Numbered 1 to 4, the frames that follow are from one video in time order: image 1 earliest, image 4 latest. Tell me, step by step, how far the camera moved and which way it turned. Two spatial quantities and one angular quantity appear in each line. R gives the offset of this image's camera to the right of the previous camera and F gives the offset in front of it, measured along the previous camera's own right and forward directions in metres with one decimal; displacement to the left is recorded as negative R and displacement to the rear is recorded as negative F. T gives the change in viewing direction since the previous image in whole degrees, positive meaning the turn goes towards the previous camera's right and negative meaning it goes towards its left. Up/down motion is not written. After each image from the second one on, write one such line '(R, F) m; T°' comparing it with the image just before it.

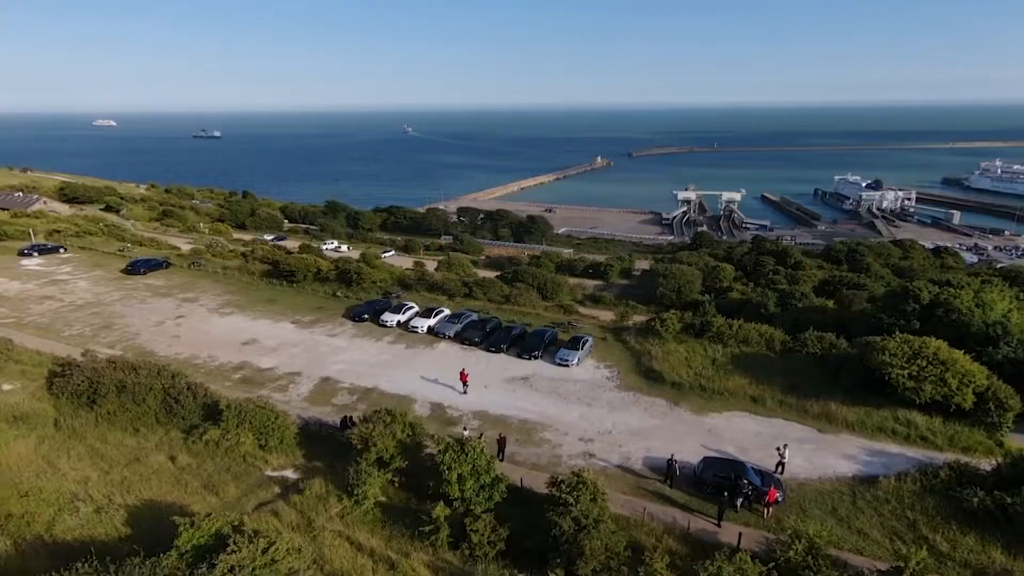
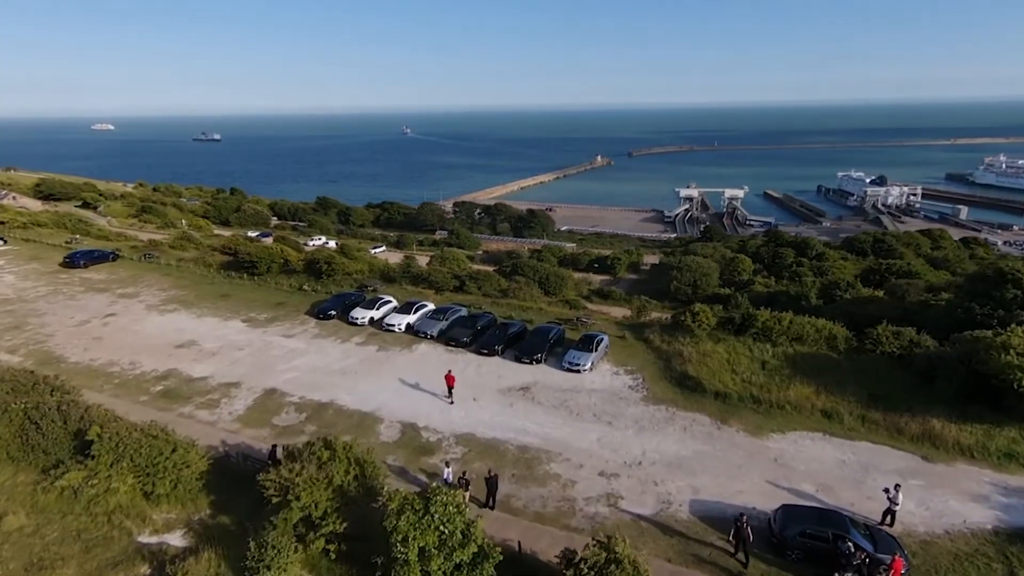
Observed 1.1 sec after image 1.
(+0.1, +4.6) m; 0°
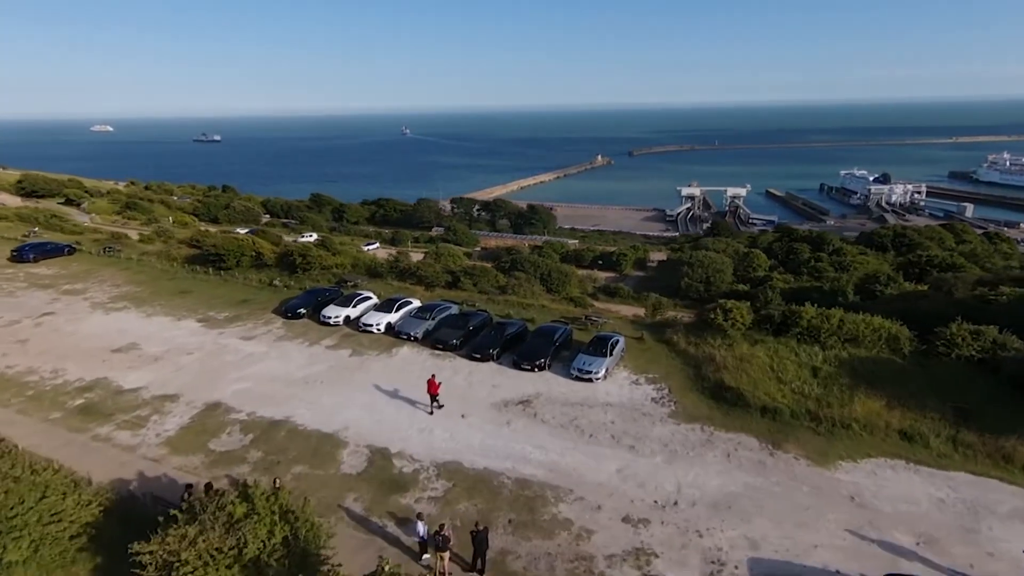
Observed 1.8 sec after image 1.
(+0.1, +3.1) m; 0°
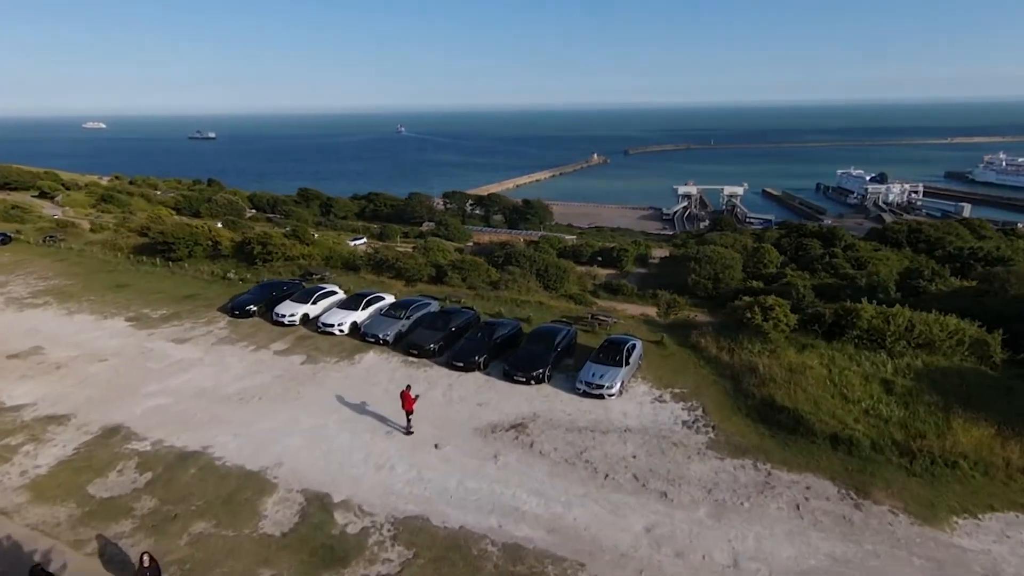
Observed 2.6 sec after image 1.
(+0.1, +3.2) m; 0°
